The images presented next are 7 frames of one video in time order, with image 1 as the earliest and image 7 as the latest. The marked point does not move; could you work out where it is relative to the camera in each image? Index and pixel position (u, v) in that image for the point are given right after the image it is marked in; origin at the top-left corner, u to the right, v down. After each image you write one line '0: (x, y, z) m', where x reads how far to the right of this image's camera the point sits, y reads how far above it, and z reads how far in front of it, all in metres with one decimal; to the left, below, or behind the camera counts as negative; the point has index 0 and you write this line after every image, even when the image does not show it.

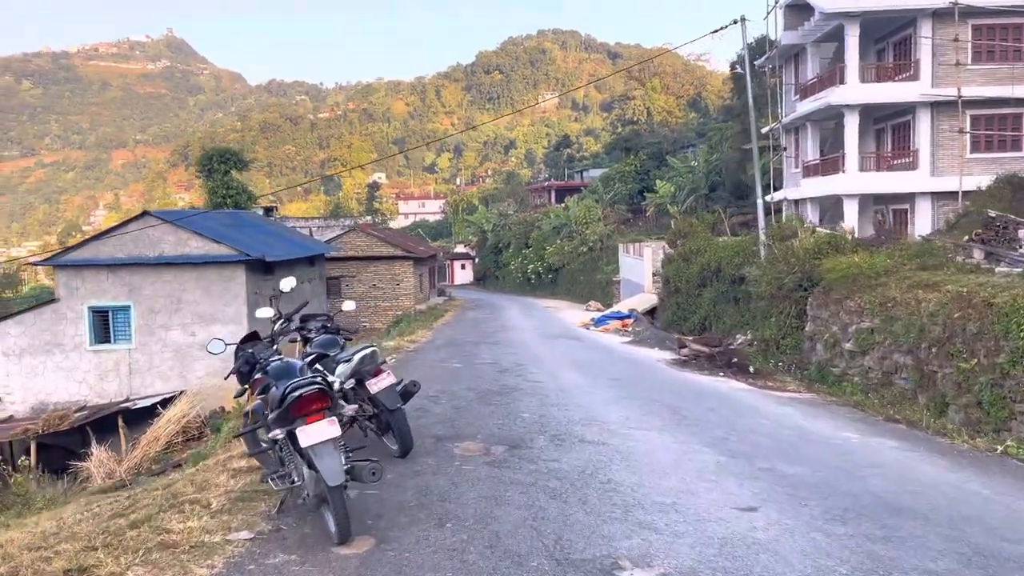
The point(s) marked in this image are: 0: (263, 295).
0: (-5.7, -0.2, +18.3) m
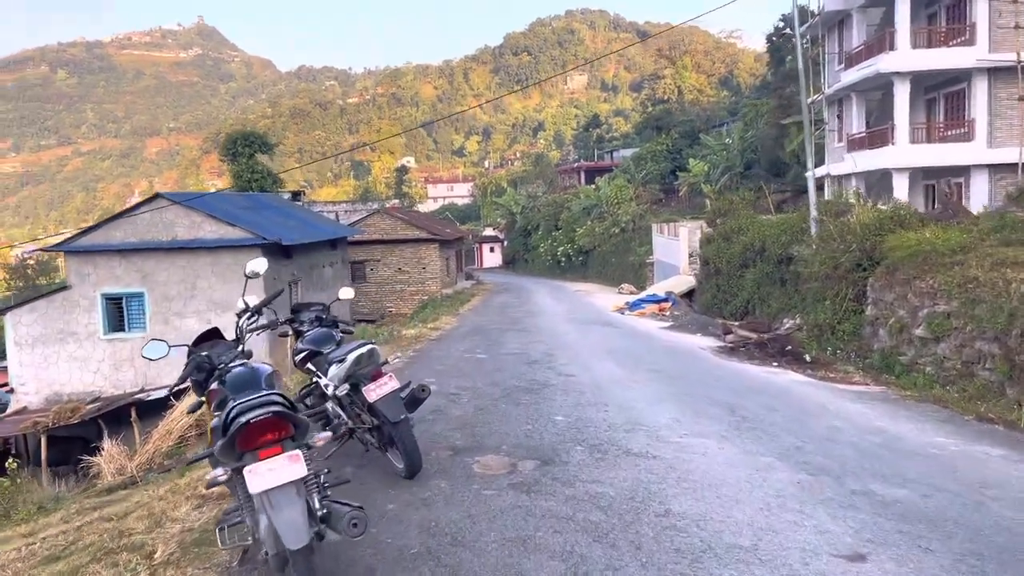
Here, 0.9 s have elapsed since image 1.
0: (-5.0, +0.1, +17.5) m
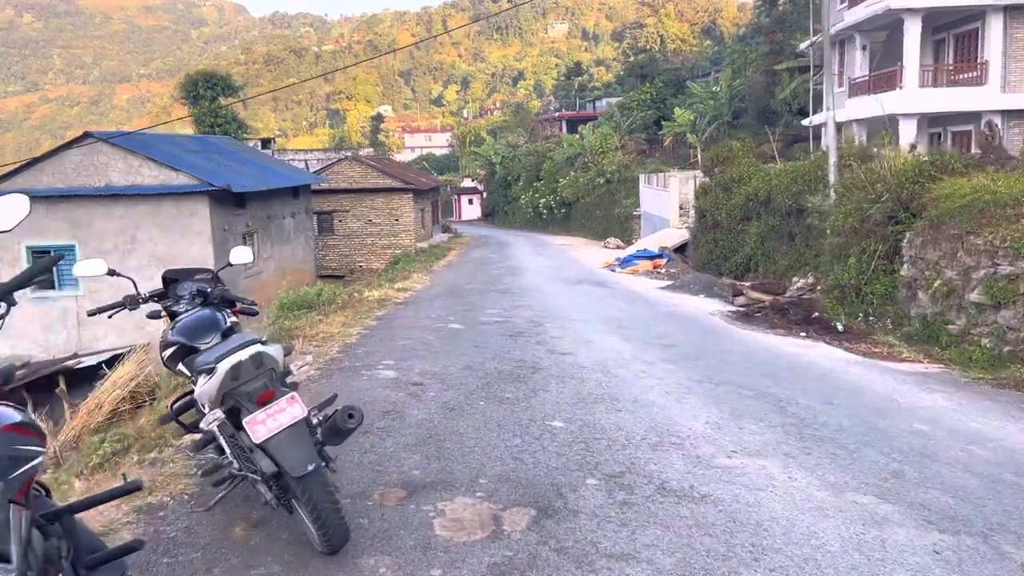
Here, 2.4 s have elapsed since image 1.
0: (-5.4, +1.1, +15.7) m
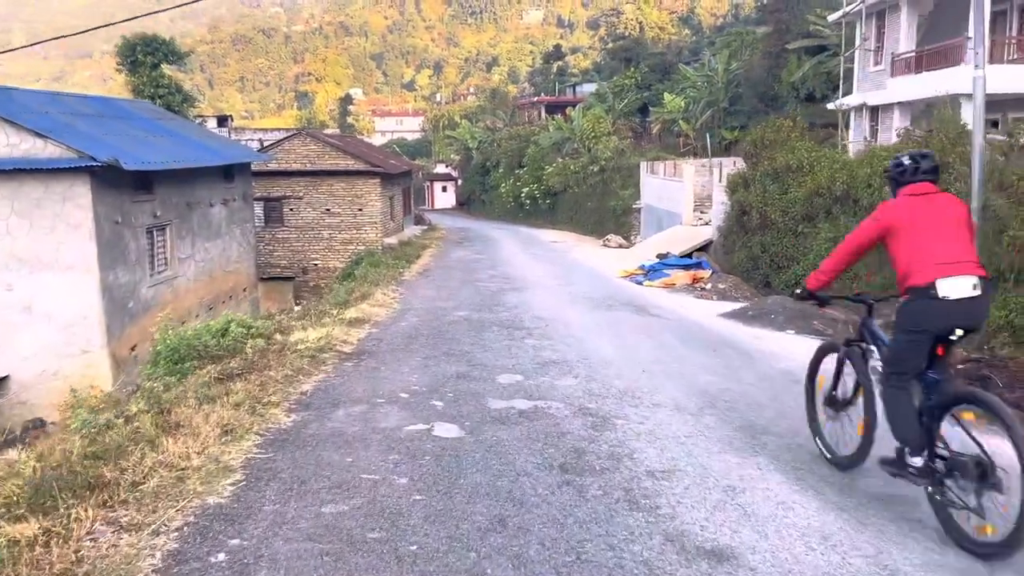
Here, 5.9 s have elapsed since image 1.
0: (-5.5, +0.9, +11.5) m
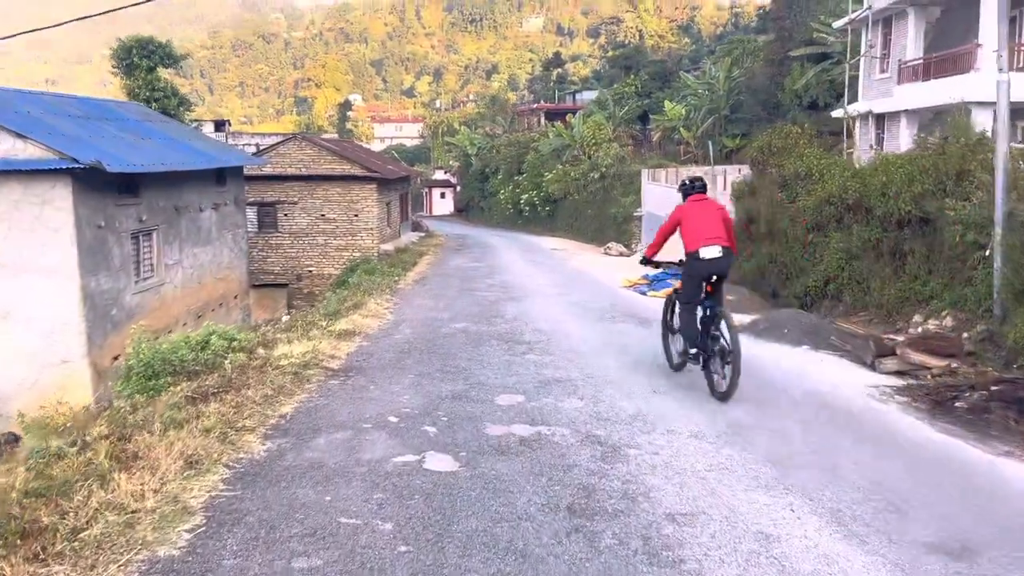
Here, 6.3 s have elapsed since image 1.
0: (-5.5, +0.8, +11.1) m
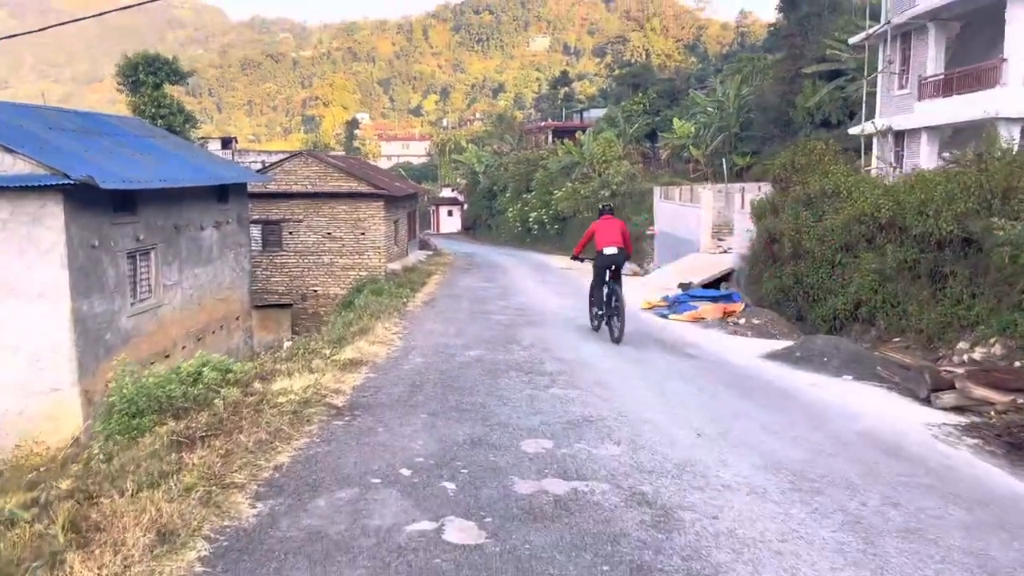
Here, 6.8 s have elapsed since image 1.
0: (-5.3, +0.5, +10.5) m
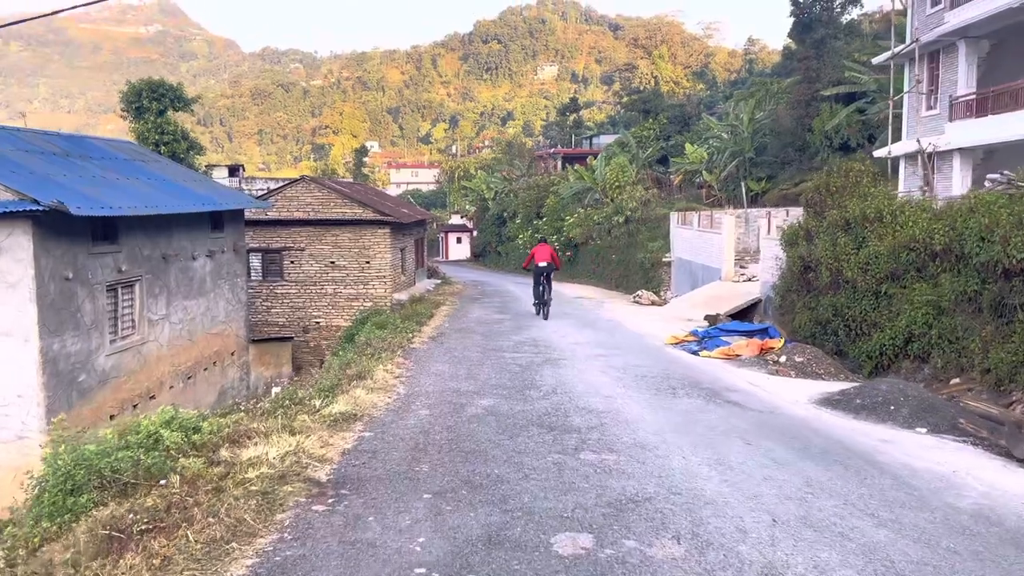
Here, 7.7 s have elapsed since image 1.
0: (-5.1, +0.1, +9.6) m
